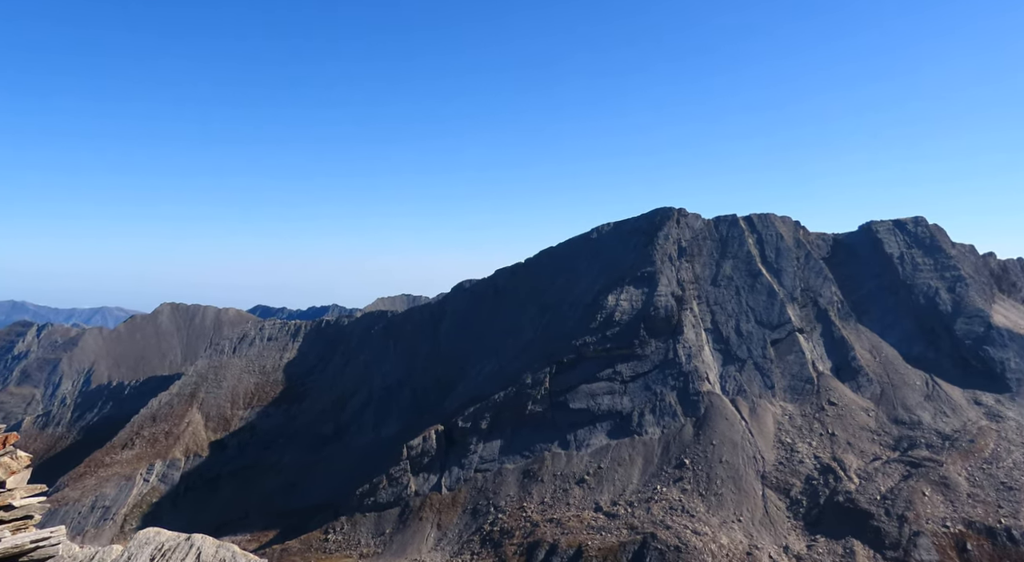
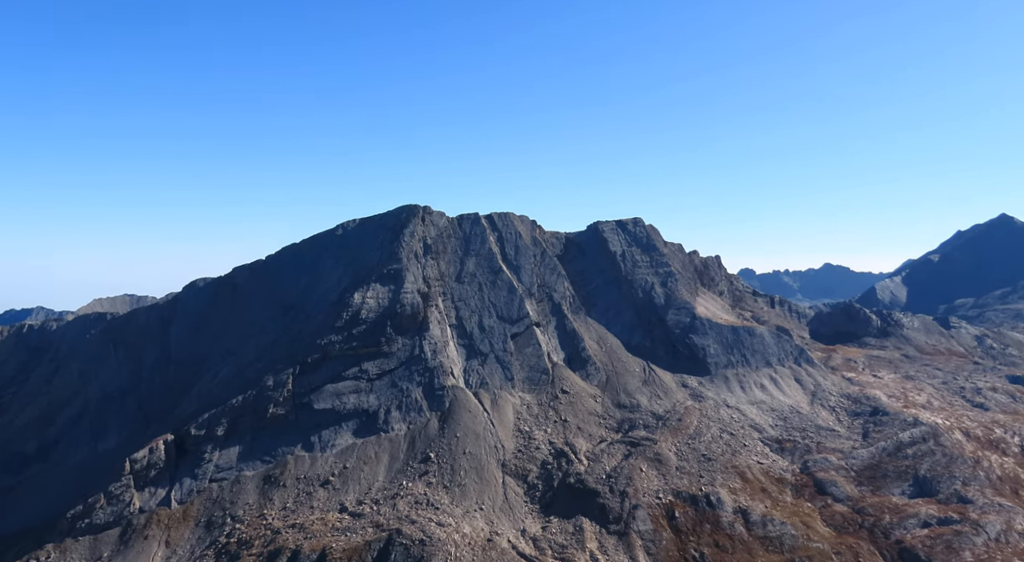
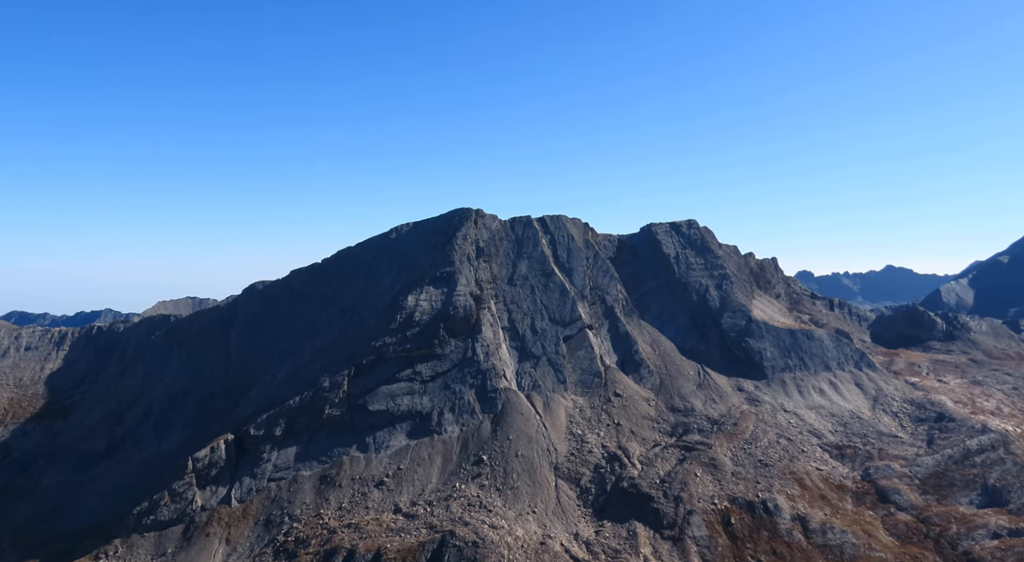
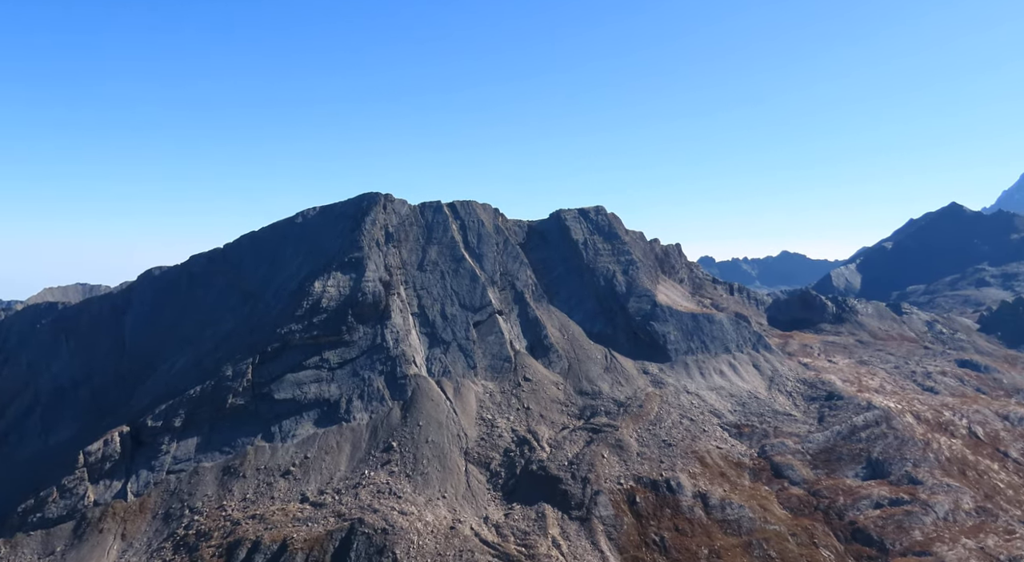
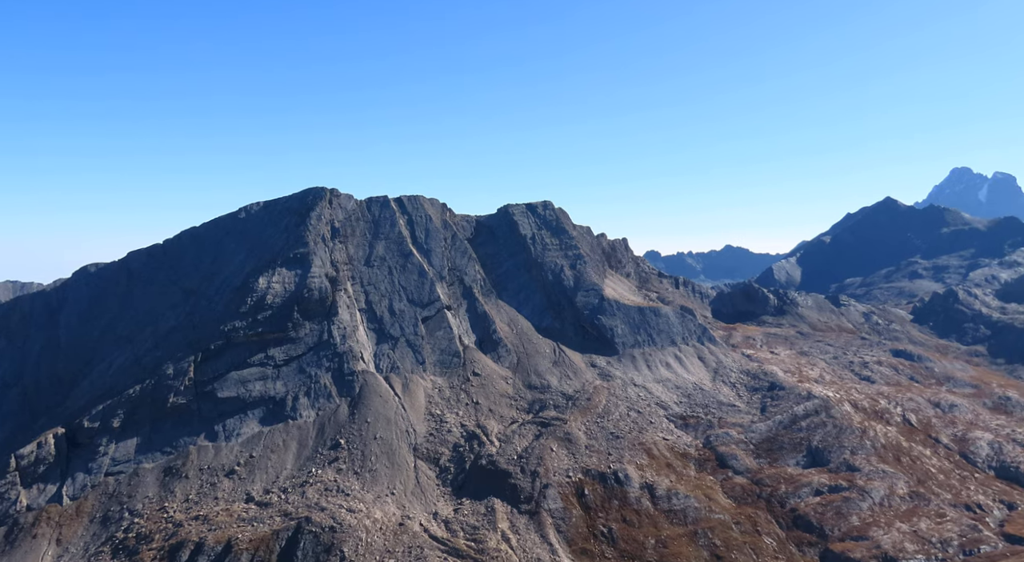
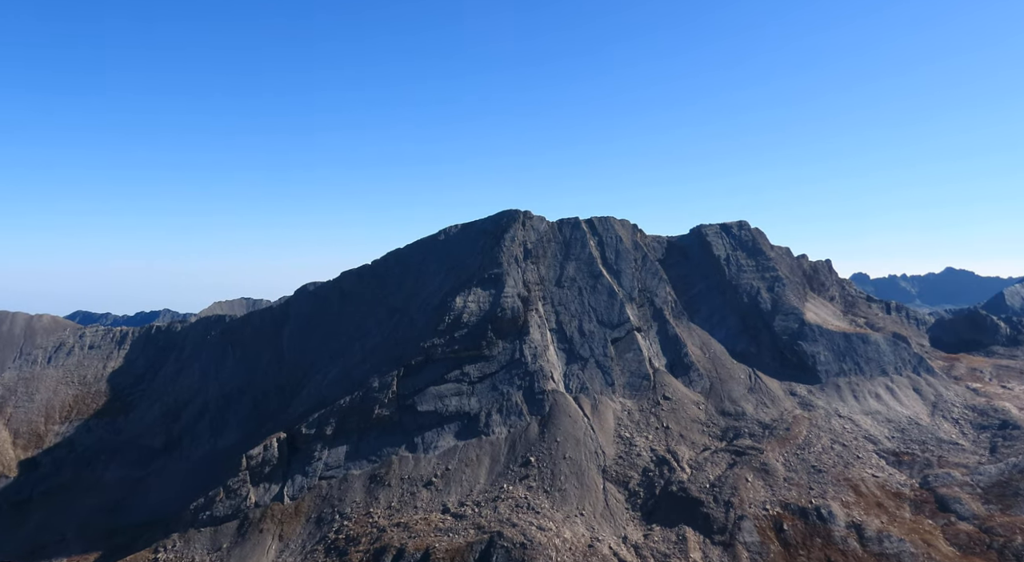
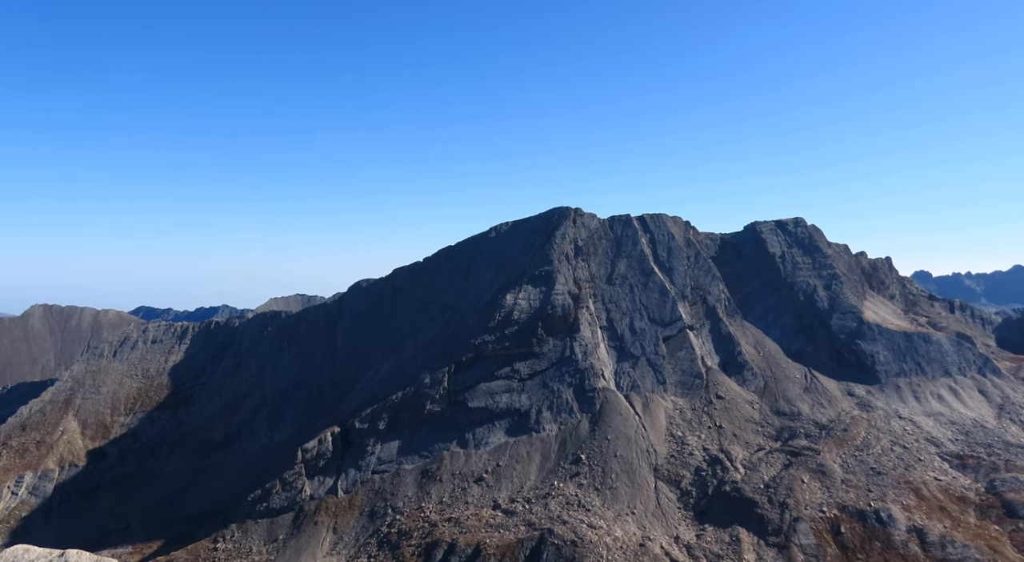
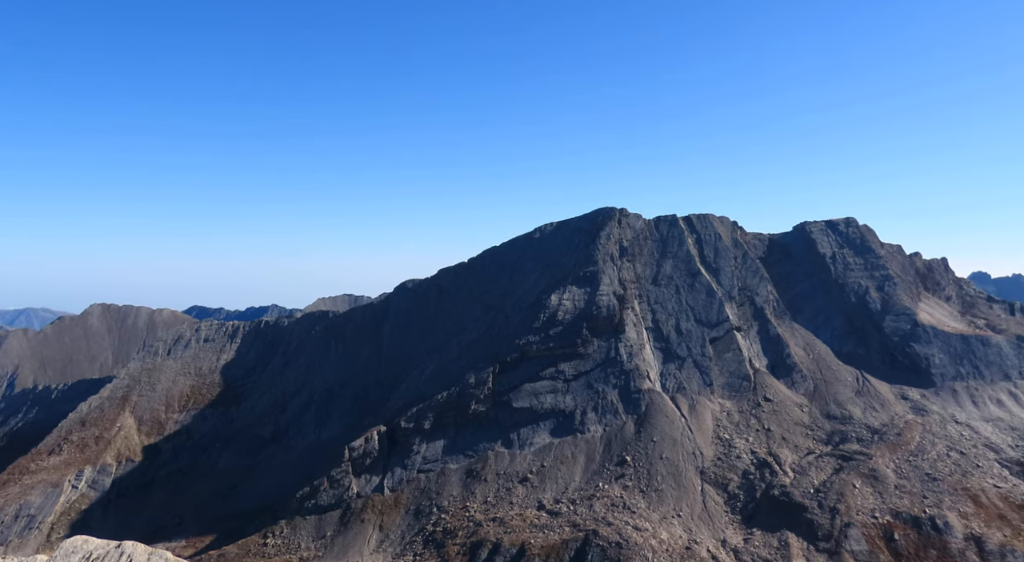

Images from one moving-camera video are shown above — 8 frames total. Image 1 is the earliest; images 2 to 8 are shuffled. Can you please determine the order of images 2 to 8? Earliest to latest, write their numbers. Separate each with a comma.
8, 7, 6, 3, 2, 4, 5
